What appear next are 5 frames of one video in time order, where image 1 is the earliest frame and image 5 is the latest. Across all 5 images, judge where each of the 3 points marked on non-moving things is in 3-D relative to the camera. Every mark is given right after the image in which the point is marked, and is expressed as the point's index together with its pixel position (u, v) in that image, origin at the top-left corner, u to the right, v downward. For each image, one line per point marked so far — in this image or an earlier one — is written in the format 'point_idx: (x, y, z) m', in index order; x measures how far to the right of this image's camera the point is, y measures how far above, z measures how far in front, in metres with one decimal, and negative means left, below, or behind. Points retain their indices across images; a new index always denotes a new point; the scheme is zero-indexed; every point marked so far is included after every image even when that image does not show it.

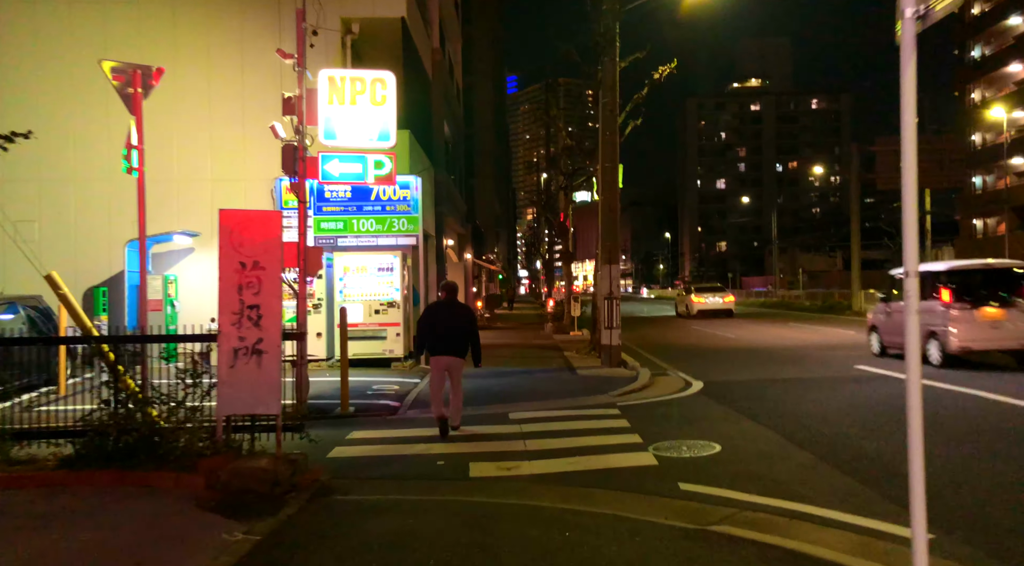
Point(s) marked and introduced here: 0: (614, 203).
0: (+2.2, +1.8, +17.5) m
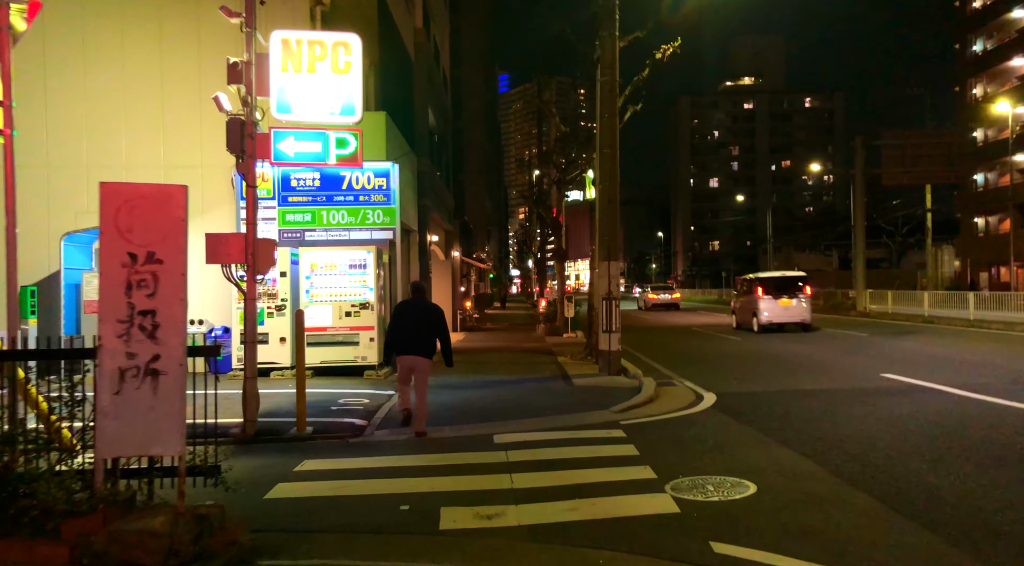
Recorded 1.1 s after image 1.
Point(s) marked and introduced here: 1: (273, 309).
0: (+2.0, +1.8, +15.8) m
1: (-4.3, -0.5, +14.4) m
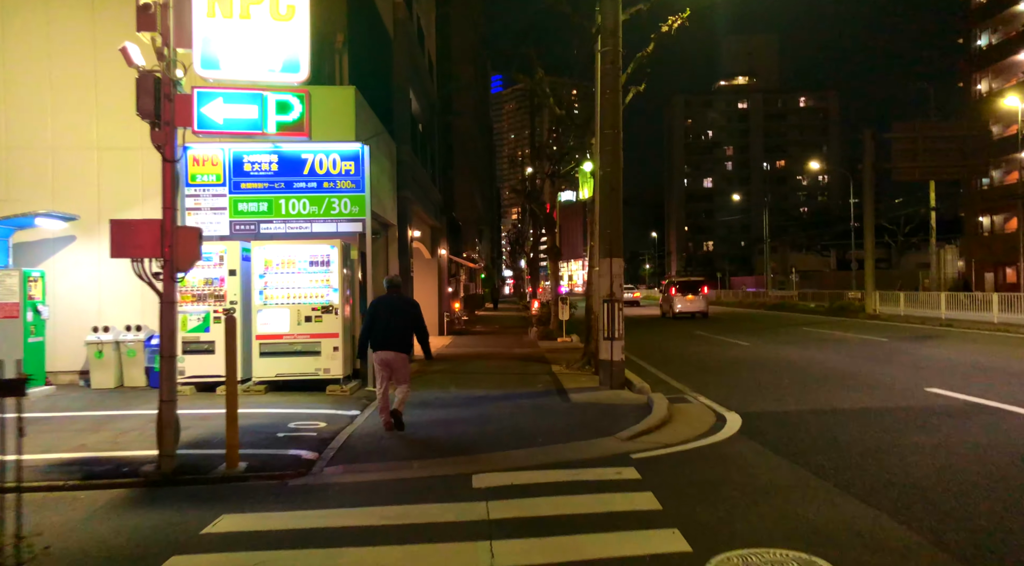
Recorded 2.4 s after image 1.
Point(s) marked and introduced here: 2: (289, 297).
0: (+1.8, +1.8, +13.8) m
1: (-4.5, -0.5, +12.3) m
2: (-3.5, -0.2, +12.5) m
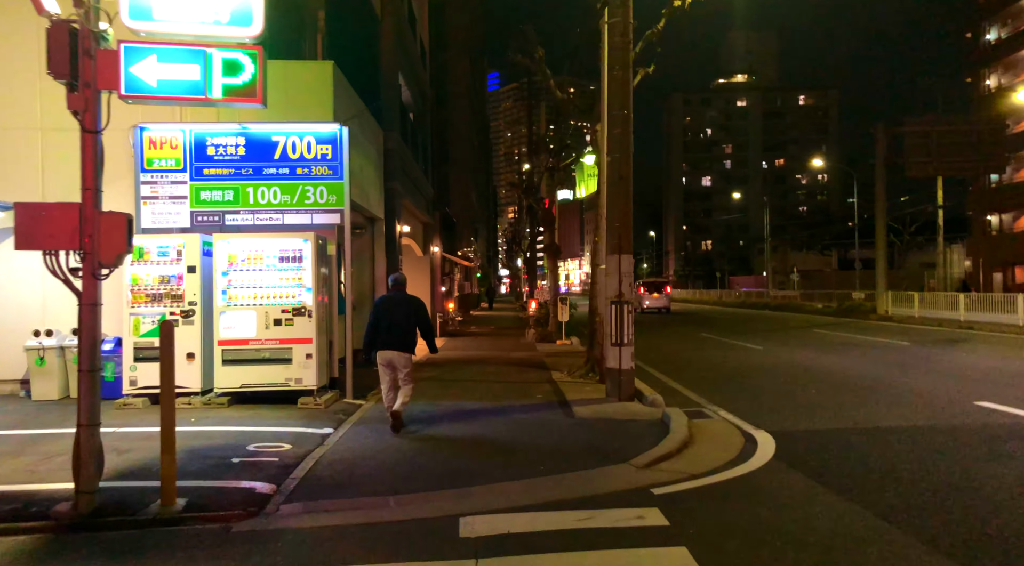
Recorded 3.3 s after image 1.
0: (+1.8, +1.8, +12.3) m
1: (-4.6, -0.4, +10.8) m
2: (-3.6, -0.2, +11.1) m
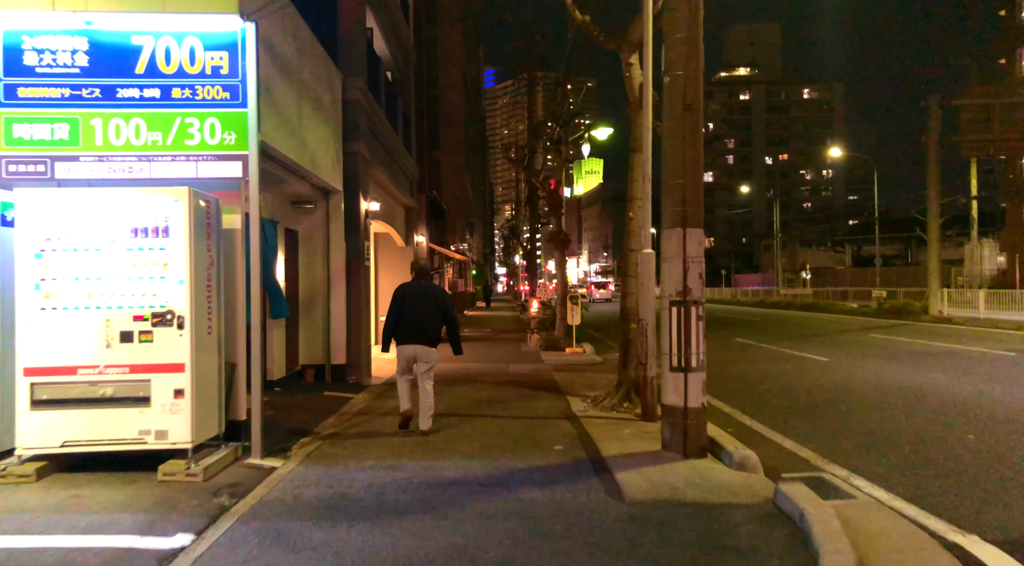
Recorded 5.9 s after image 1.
0: (+1.8, +1.9, +7.9) m
1: (-4.5, -0.3, +6.4) m
2: (-3.5, -0.1, +6.7) m
